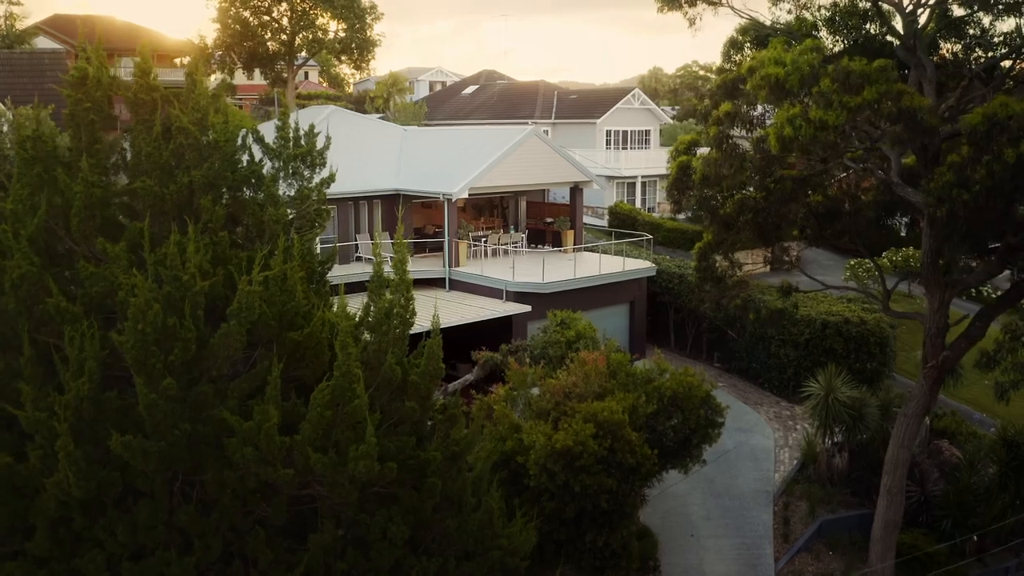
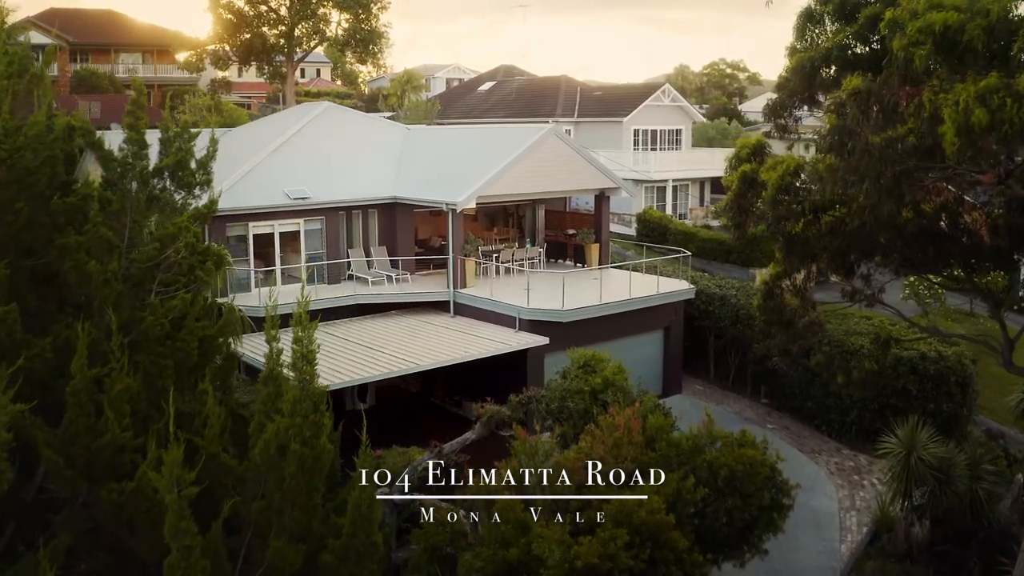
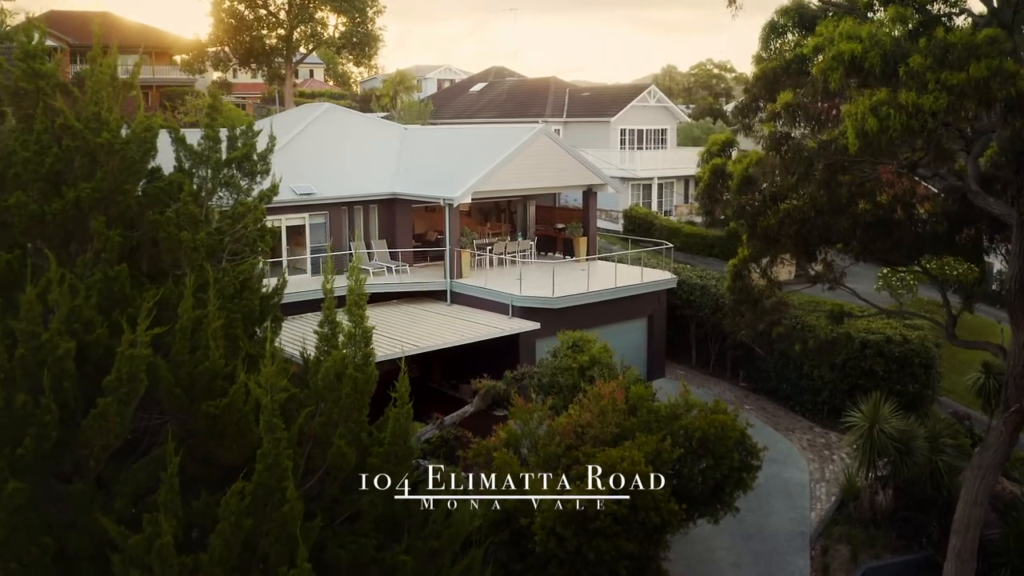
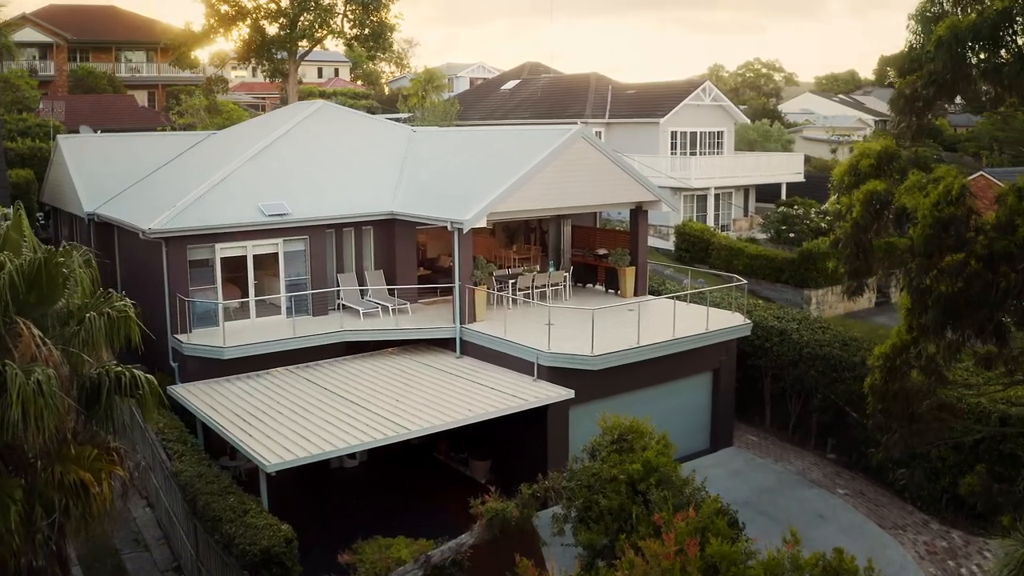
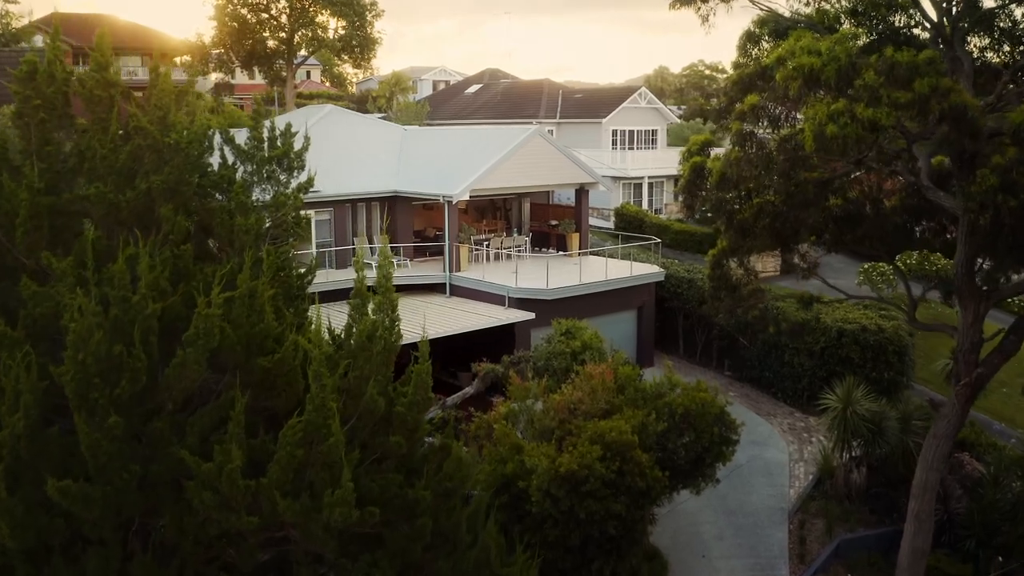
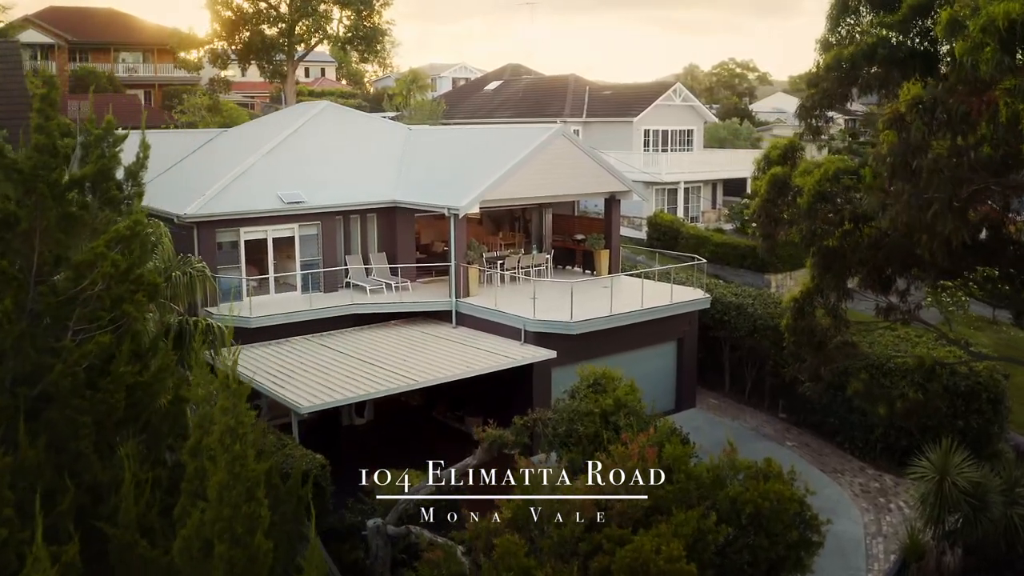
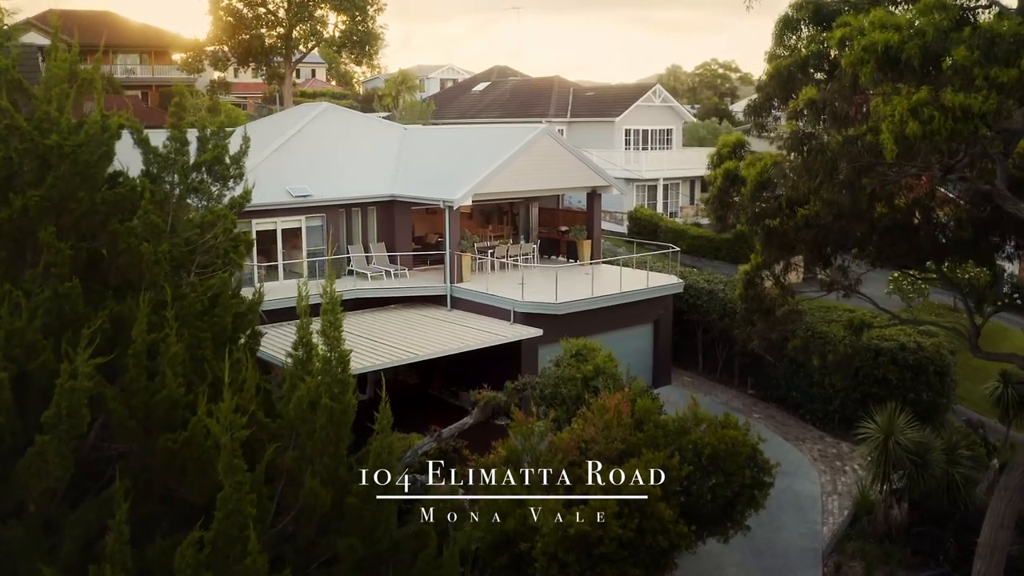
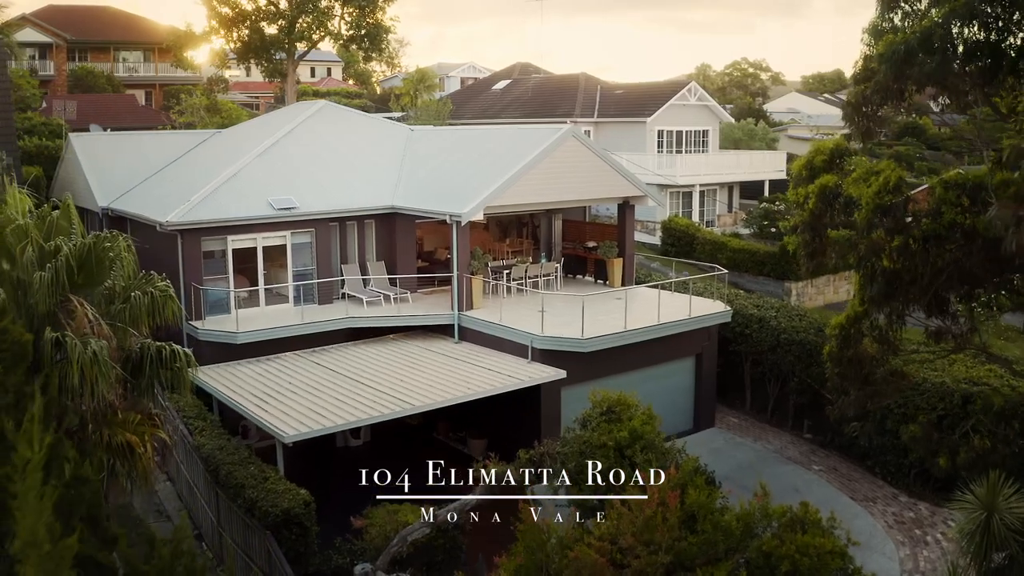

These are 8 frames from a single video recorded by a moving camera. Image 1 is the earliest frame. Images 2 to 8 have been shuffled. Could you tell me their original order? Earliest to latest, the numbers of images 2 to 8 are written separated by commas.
5, 3, 7, 2, 6, 8, 4
